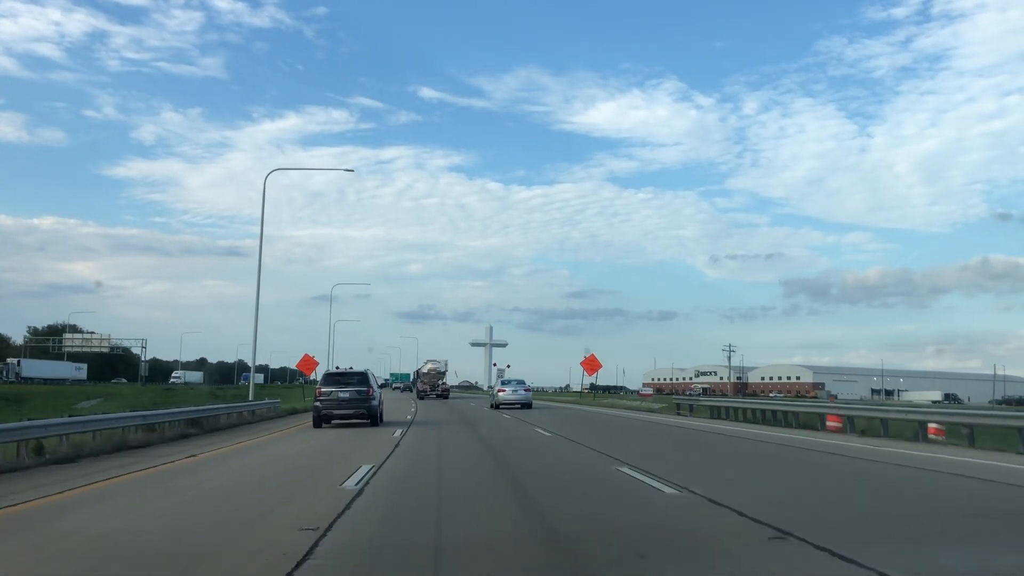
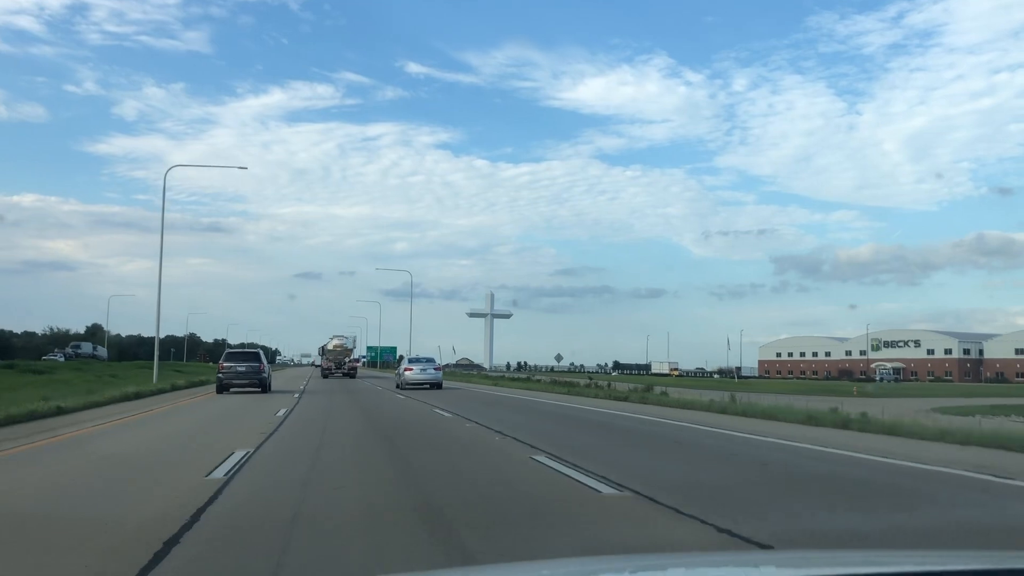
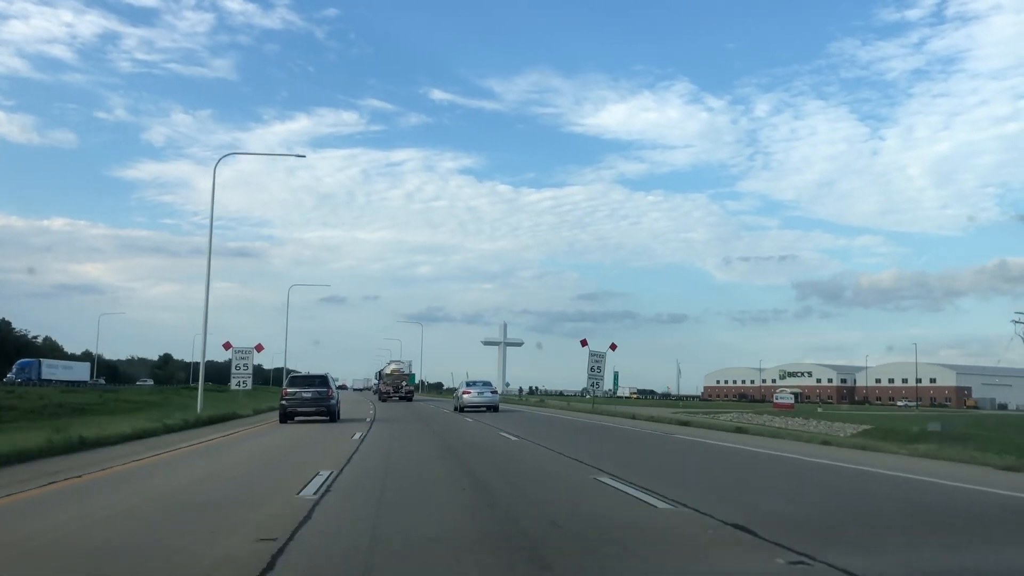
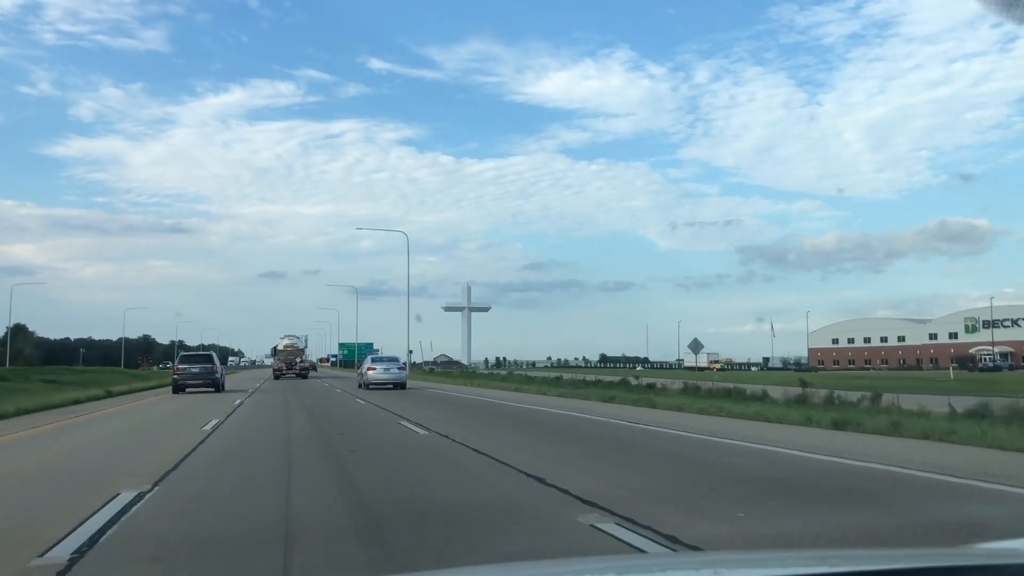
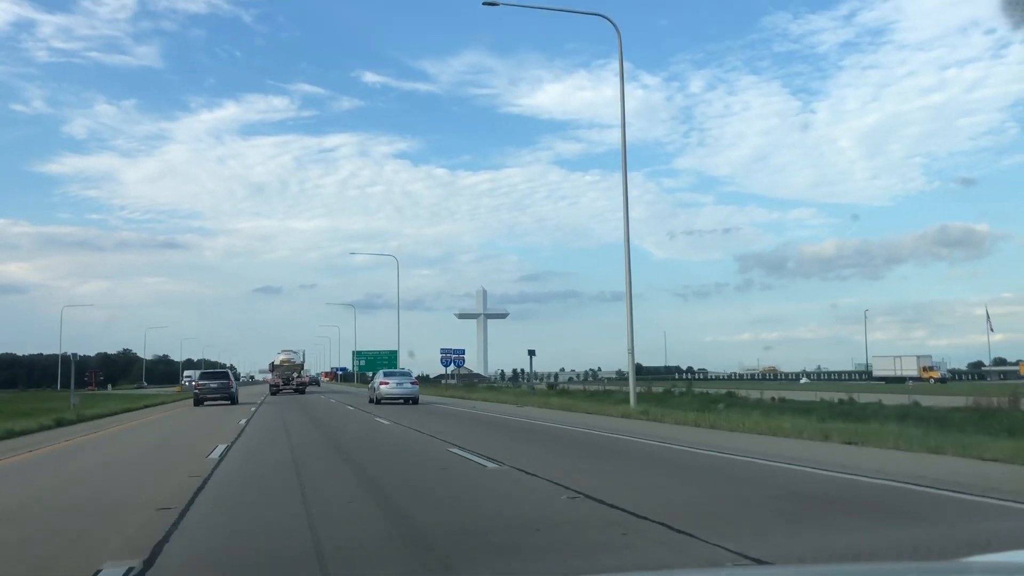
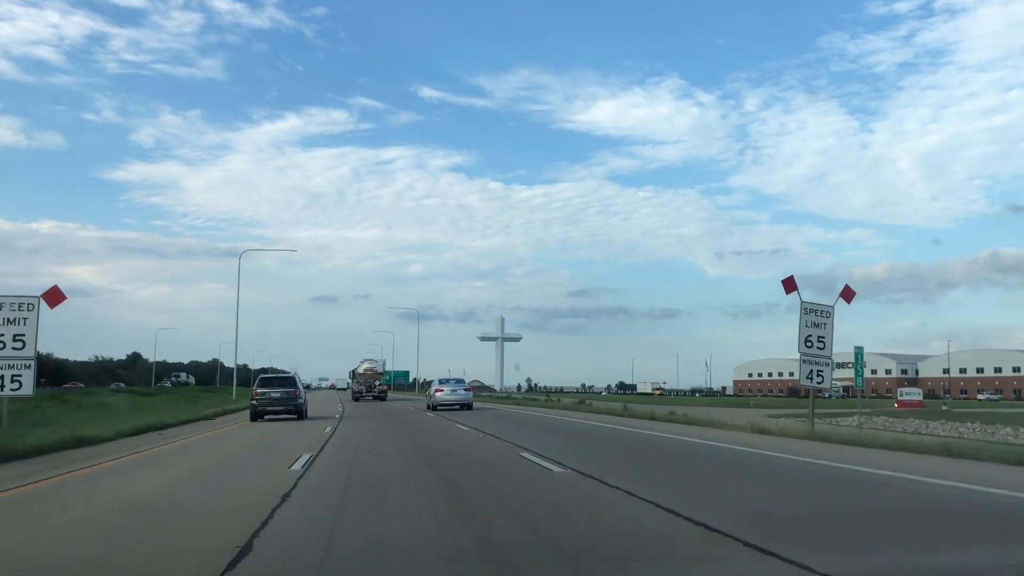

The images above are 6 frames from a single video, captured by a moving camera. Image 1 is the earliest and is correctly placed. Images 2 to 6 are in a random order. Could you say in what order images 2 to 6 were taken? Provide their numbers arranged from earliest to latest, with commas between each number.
3, 6, 2, 4, 5
